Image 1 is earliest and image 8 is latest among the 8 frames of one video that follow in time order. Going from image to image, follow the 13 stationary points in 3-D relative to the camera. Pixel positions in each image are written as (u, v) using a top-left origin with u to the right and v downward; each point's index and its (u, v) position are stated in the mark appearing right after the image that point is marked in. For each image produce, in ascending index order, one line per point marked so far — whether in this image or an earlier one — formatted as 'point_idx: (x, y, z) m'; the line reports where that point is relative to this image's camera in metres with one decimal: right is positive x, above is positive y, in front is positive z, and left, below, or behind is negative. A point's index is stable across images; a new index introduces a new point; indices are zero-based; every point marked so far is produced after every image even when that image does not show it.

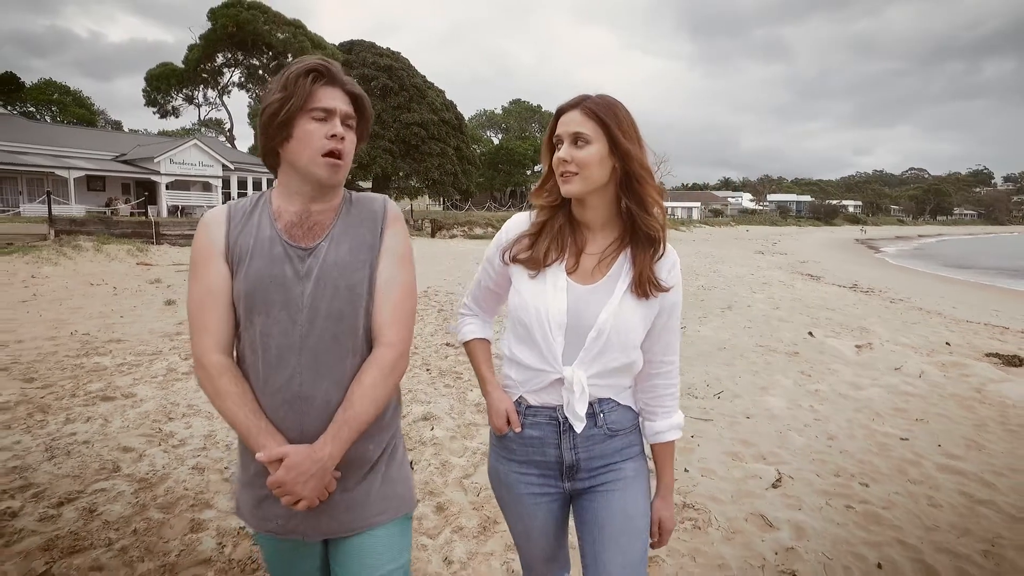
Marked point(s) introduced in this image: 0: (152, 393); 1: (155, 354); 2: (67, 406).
0: (-3.4, -1.0, +5.4) m
1: (-4.2, -0.8, +6.8) m
2: (-3.9, -1.0, +5.0) m
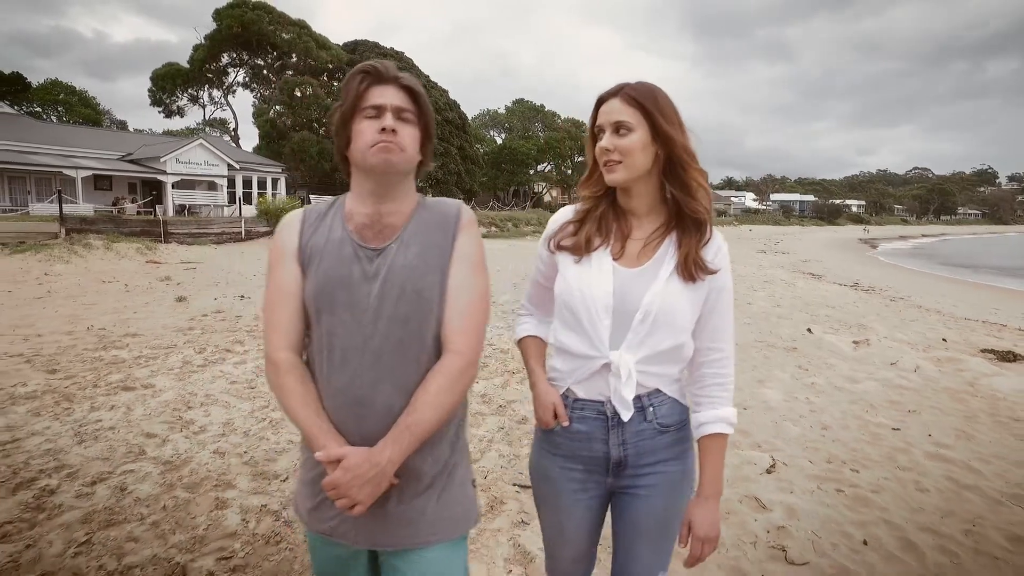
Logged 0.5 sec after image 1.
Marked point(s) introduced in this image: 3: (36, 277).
0: (-3.4, -0.9, +5.6) m
1: (-4.2, -0.7, +7.0) m
2: (-3.8, -1.0, +5.2) m
3: (-9.6, +0.2, +11.4) m
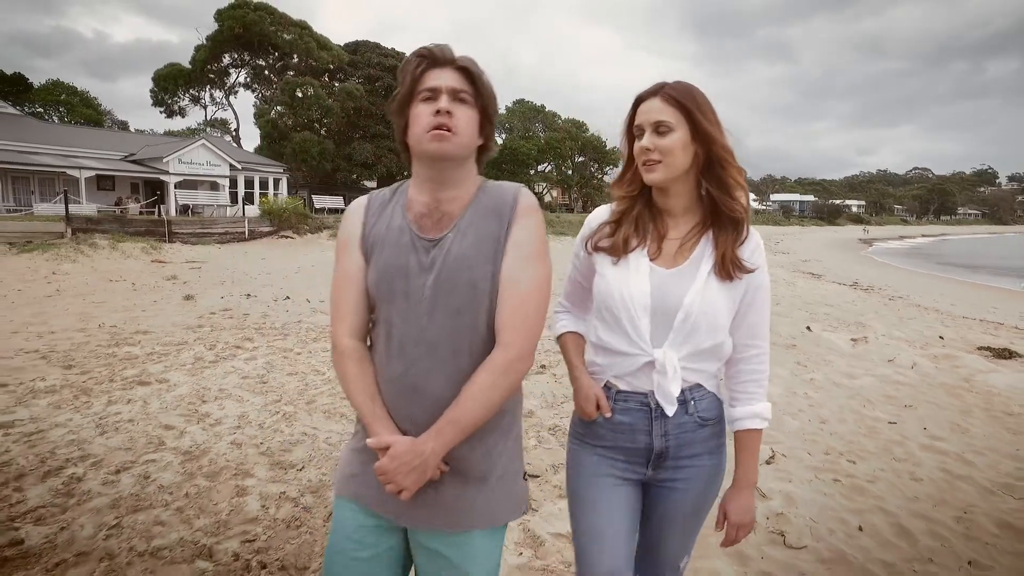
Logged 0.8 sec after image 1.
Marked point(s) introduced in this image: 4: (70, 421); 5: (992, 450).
0: (-3.3, -0.9, +5.8) m
1: (-4.1, -0.7, +7.1) m
2: (-3.8, -0.9, +5.3) m
3: (-9.5, +0.2, +11.6) m
4: (-3.5, -1.0, +4.5) m
5: (+4.5, -1.5, +5.3) m
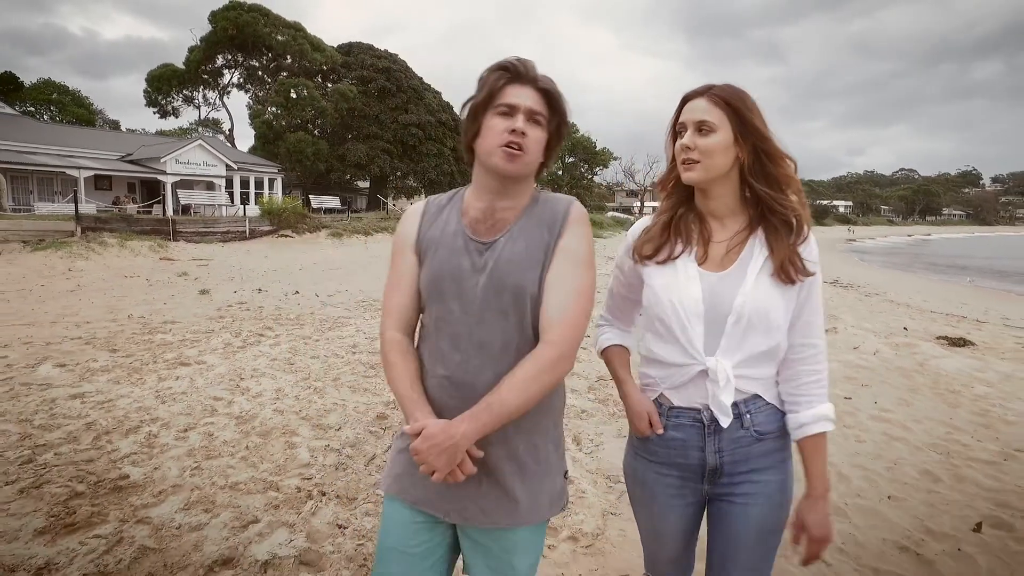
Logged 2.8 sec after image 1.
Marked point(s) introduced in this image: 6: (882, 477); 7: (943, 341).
0: (-3.3, -0.8, +6.5) m
1: (-4.1, -0.6, +7.8) m
2: (-3.8, -0.8, +6.0) m
3: (-9.6, +0.3, +12.1) m
4: (-3.5, -1.0, +5.2) m
5: (+4.5, -1.4, +6.1) m
6: (+2.9, -1.5, +4.5) m
7: (+7.9, -1.0, +10.4) m
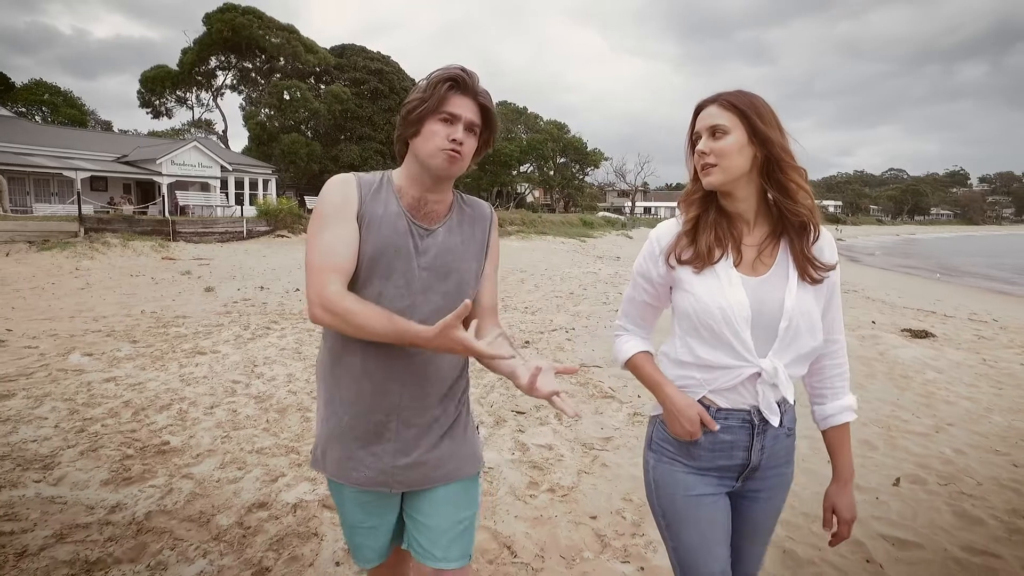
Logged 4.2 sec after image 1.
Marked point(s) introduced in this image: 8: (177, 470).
0: (-3.5, -0.8, +7.0) m
1: (-4.3, -0.5, +8.3) m
2: (-3.9, -0.8, +6.6) m
3: (-9.8, +0.4, +12.6) m
4: (-3.6, -0.9, +5.7) m
5: (+4.4, -1.3, +6.8) m
6: (+2.8, -1.4, +5.1) m
7: (+7.7, -0.9, +11.1) m
8: (-2.2, -1.2, +3.8) m
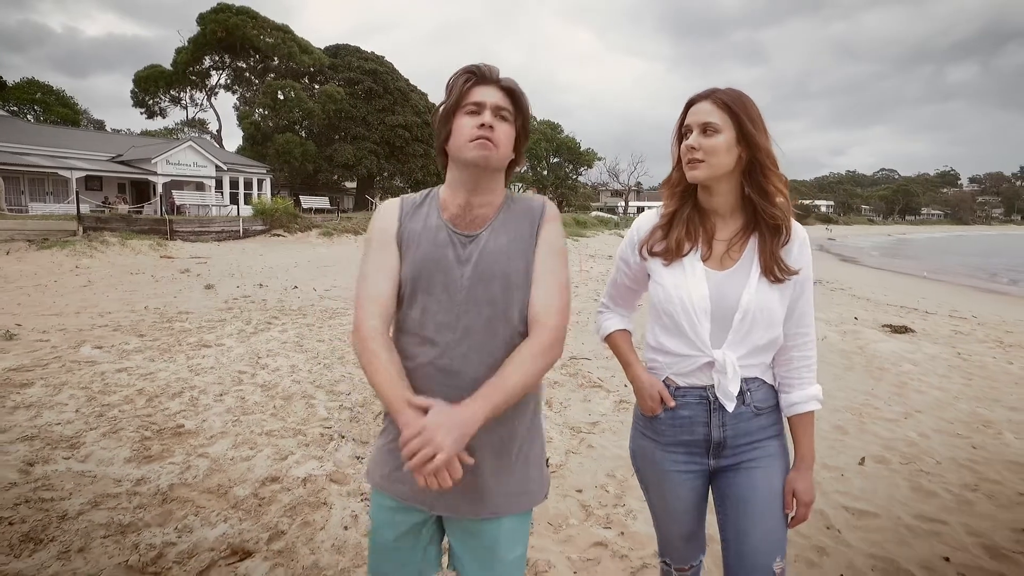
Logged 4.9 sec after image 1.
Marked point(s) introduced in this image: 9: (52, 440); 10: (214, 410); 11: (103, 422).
0: (-3.5, -0.7, +7.3) m
1: (-4.4, -0.5, +8.6) m
2: (-4.0, -0.7, +6.8) m
3: (-10.0, +0.4, +12.8) m
4: (-3.7, -0.8, +6.0) m
5: (+4.3, -1.3, +7.1) m
6: (+2.8, -1.4, +5.5) m
7: (+7.6, -0.8, +11.5) m
8: (-2.3, -1.2, +4.1) m
9: (-3.3, -1.1, +4.0) m
10: (-2.6, -1.1, +4.9) m
11: (-3.2, -1.0, +4.4) m
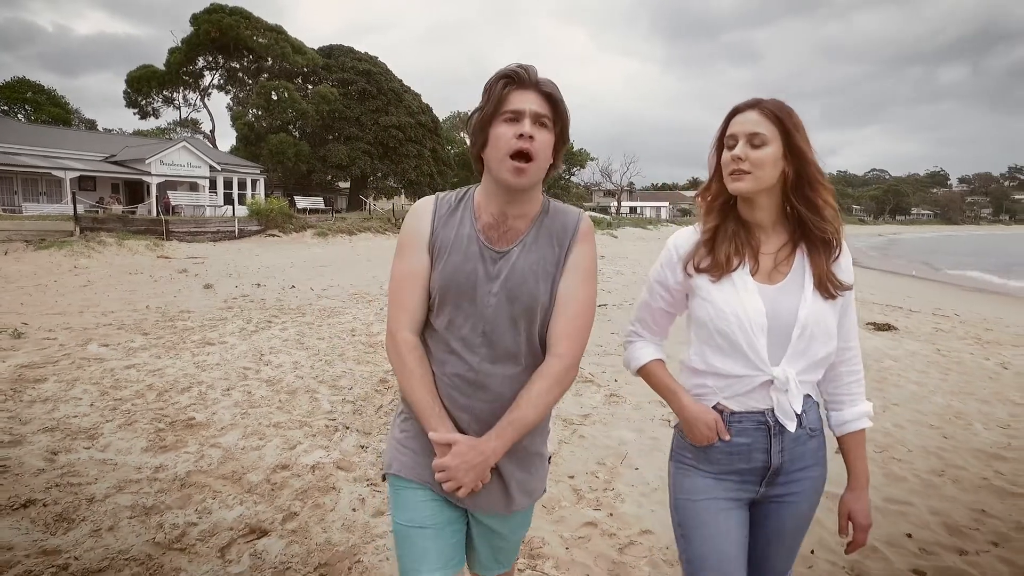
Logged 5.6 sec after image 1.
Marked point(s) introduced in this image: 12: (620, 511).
0: (-3.6, -0.7, +7.5) m
1: (-4.5, -0.5, +8.8) m
2: (-4.0, -0.7, +7.0) m
3: (-10.1, +0.4, +13.0) m
4: (-3.7, -0.8, +6.2) m
5: (+4.2, -1.2, +7.4) m
6: (+2.7, -1.4, +5.8) m
7: (+7.5, -0.8, +11.9) m
8: (-2.3, -1.2, +4.3) m
9: (-3.3, -1.1, +4.2) m
10: (-2.6, -1.0, +5.1) m
11: (-3.2, -1.0, +4.6) m
12: (+0.7, -1.5, +3.8) m
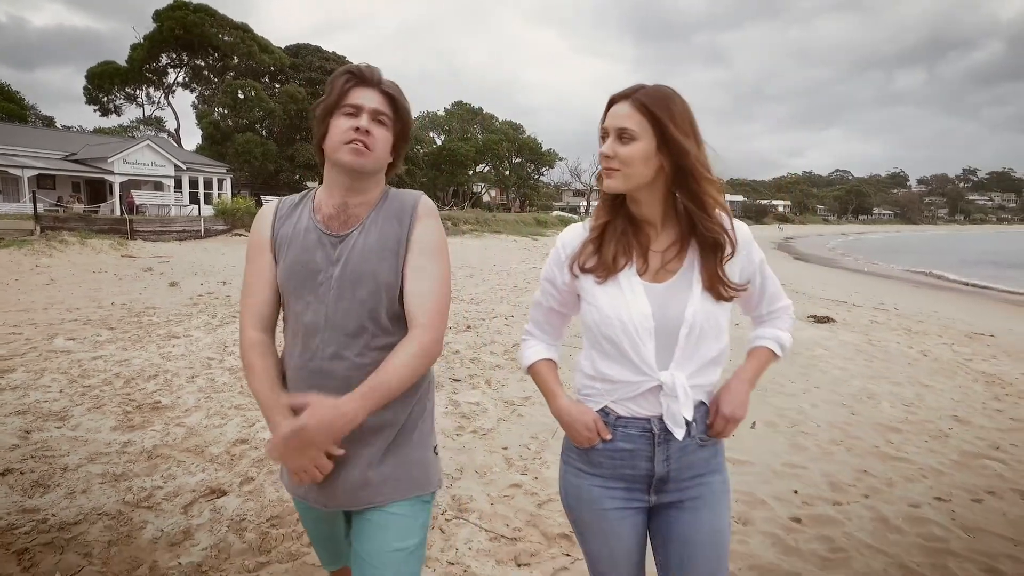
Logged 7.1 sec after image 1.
0: (-4.2, -0.6, +7.8) m
1: (-5.2, -0.4, +9.1) m
2: (-4.7, -0.7, +7.3) m
3: (-11.0, +0.4, +13.0) m
4: (-4.3, -0.8, +6.5) m
5: (+3.6, -1.1, +8.1) m
6: (+2.2, -1.3, +6.4) m
7: (+6.6, -0.7, +12.7) m
8: (-2.8, -1.1, +4.7) m
9: (-3.8, -1.0, +4.6) m
10: (-3.1, -1.0, +5.5) m
11: (-3.7, -1.0, +5.0) m
12: (+0.2, -1.4, +4.3) m
